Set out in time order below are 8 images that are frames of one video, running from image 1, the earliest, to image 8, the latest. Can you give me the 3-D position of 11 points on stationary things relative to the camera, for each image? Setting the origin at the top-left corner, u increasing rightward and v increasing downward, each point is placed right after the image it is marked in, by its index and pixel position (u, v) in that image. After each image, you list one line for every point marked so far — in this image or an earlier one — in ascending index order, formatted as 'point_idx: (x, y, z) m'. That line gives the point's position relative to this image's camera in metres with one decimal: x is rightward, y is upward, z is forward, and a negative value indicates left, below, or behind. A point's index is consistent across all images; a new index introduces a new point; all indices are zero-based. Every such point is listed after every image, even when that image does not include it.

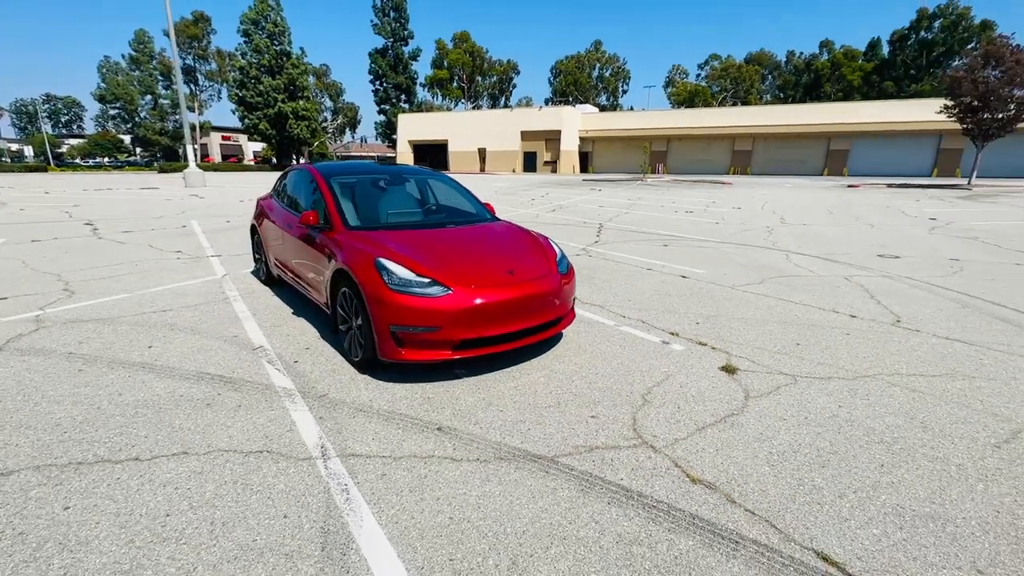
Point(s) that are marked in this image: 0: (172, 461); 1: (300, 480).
0: (-1.9, -1.0, +2.7) m
1: (-1.1, -1.0, +2.6) m
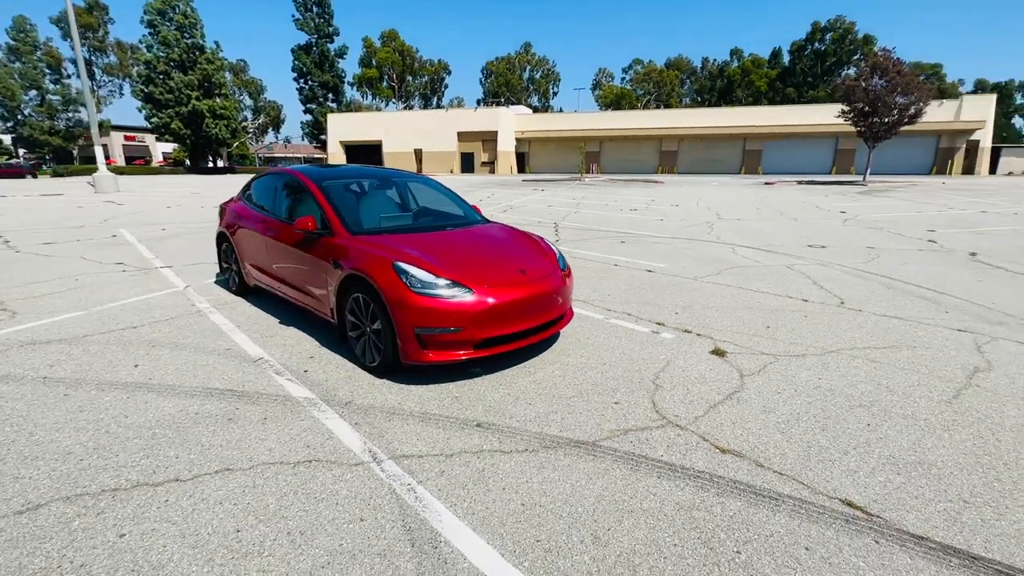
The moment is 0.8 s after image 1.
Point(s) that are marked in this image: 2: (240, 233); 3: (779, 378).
0: (-1.6, -1.1, +2.6) m
1: (-0.8, -1.1, +2.6) m
2: (-3.3, +0.7, +5.7) m
3: (+2.3, -0.8, +3.9) m
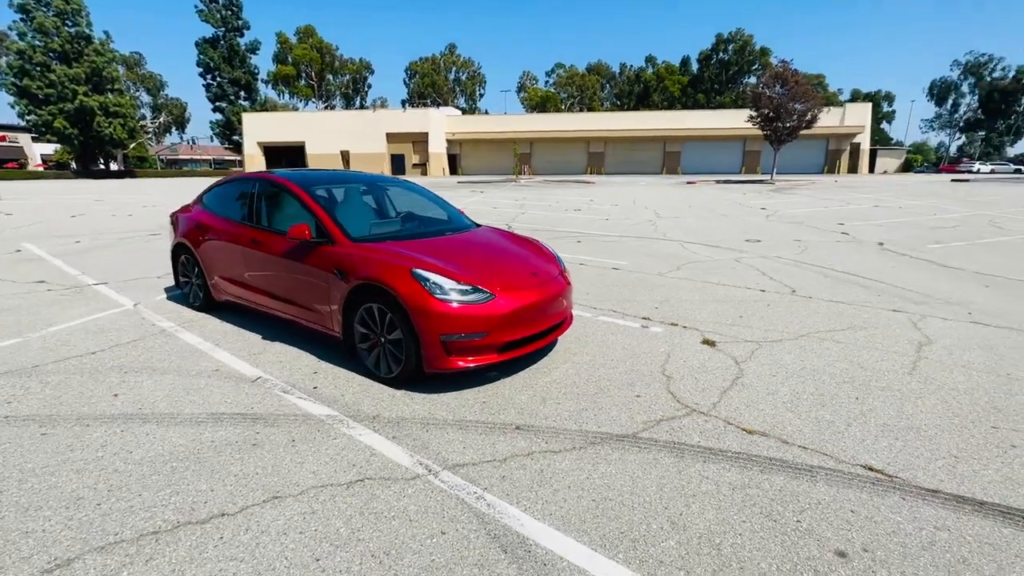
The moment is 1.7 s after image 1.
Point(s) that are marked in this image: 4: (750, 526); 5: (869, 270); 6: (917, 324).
0: (-1.2, -1.1, +2.4) m
1: (-0.4, -1.1, +2.5) m
2: (-3.5, +0.5, +5.3) m
3: (+2.4, -0.7, +4.3) m
4: (+1.2, -1.2, +2.4) m
5: (+6.3, +0.3, +8.3) m
6: (+4.7, -0.4, +5.5) m
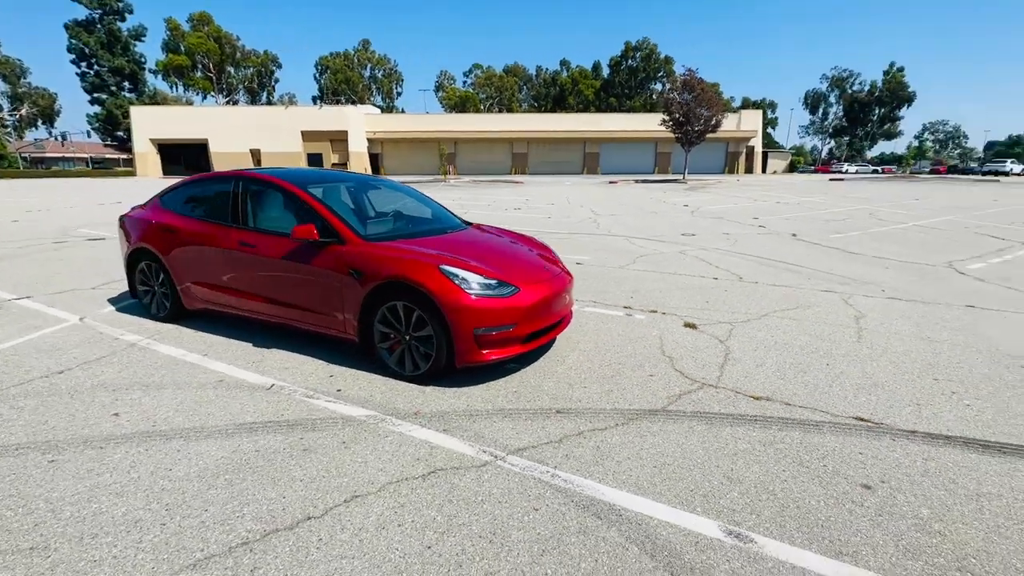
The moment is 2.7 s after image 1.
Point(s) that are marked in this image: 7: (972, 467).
0: (-0.8, -1.1, +2.4) m
1: (0.0, -1.1, +2.6) m
2: (-3.5, +0.4, +4.9) m
3: (+2.5, -0.5, +4.9) m
4: (+1.6, -1.1, +2.7) m
5: (+5.6, +0.6, +9.4) m
6: (+4.6, -0.2, +6.4) m
7: (+2.8, -1.1, +2.8) m
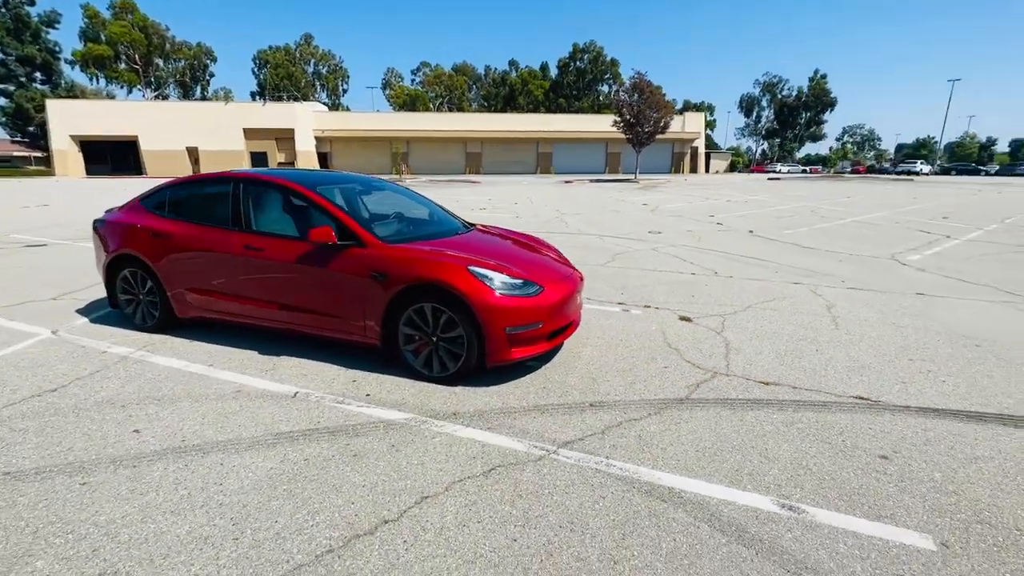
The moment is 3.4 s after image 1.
0: (-0.4, -1.1, +2.5) m
1: (+0.3, -1.1, +2.7) m
2: (-3.4, +0.4, +4.6) m
3: (+2.5, -0.5, +5.2) m
4: (+2.0, -1.0, +3.0) m
5: (+5.2, +0.8, +10.1) m
6: (+4.5, -0.1, +6.9) m
7: (+3.1, -1.0, +3.2) m
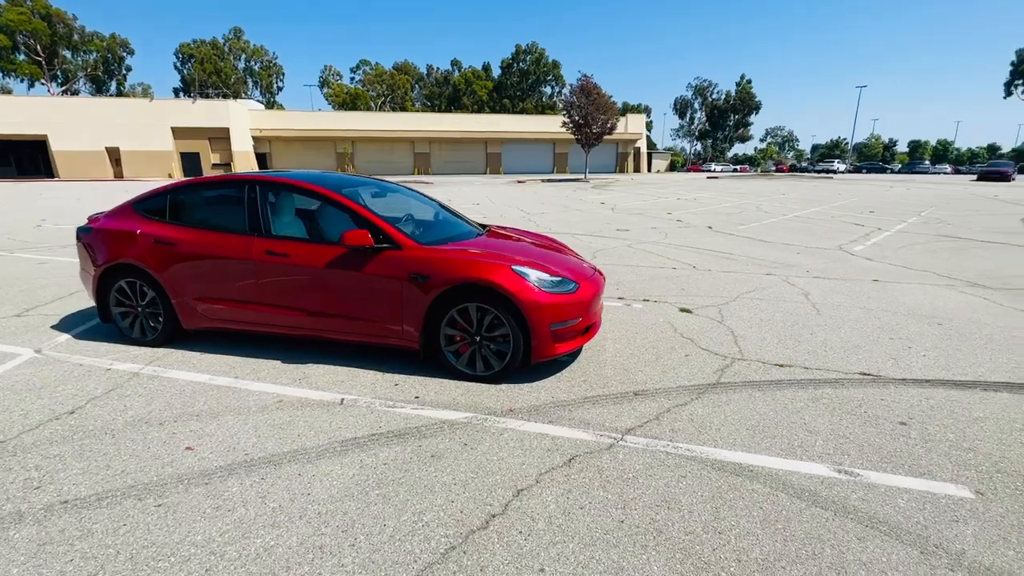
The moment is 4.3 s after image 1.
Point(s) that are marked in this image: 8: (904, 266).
0: (+0.1, -1.1, +2.5) m
1: (+0.8, -1.0, +2.9) m
2: (-3.2, +0.3, +4.3) m
3: (+2.7, -0.4, +5.6) m
4: (+2.4, -0.9, +3.4) m
5: (+4.8, +0.9, +10.7) m
6: (+4.4, +0.1, +7.5) m
7: (+3.5, -0.9, +3.7) m
8: (+7.5, +0.4, +9.0) m
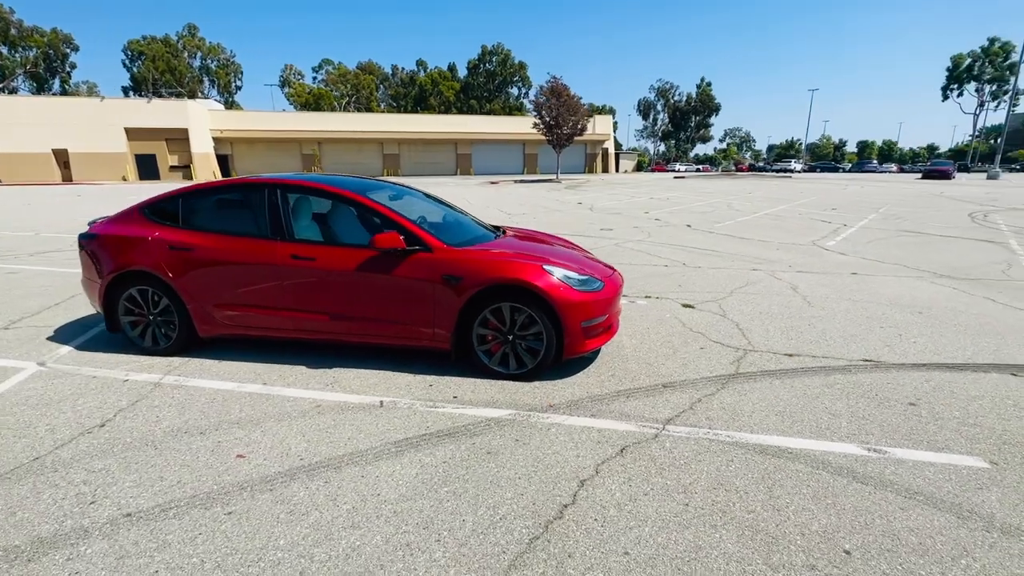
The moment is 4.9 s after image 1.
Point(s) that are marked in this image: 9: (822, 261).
0: (+0.5, -1.1, +2.6) m
1: (+1.1, -1.0, +3.1) m
2: (-2.9, +0.2, +4.2) m
3: (+2.9, -0.3, +5.9) m
4: (+2.7, -0.9, +3.6) m
5: (+4.6, +1.0, +11.1) m
6: (+4.4, +0.2, +7.9) m
7: (+3.8, -0.8, +4.0) m
8: (+7.4, +0.6, +9.5) m
9: (+6.1, +0.5, +9.3) m
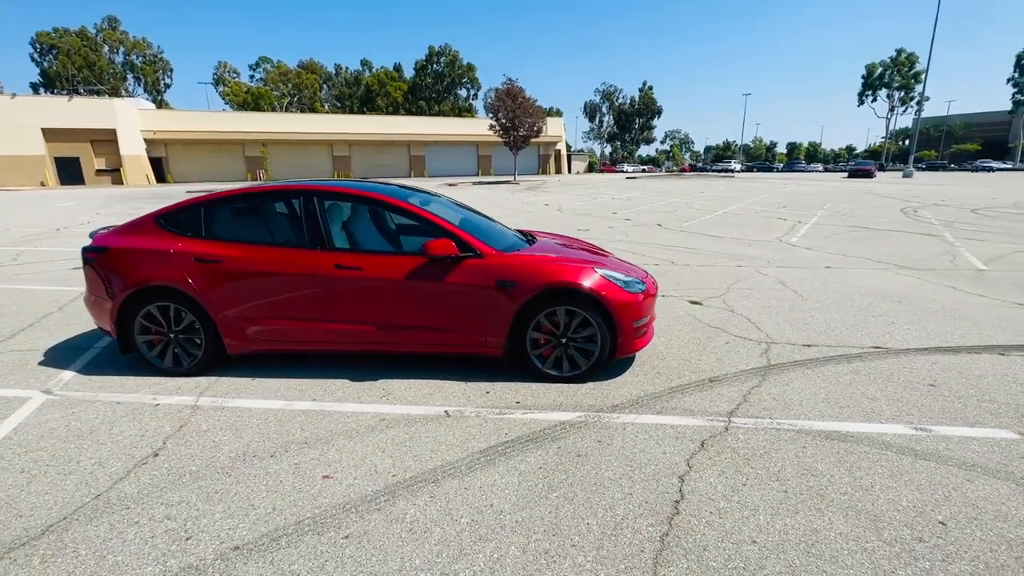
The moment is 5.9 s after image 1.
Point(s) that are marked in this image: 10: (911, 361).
0: (+1.1, -1.1, +2.7) m
1: (+1.7, -1.0, +3.2) m
2: (-2.5, +0.1, +3.9) m
3: (+3.1, -0.3, +6.2) m
4: (+3.2, -0.8, +3.9) m
5: (+4.2, +1.1, +11.6) m
6: (+4.4, +0.3, +8.4) m
7: (+4.2, -0.7, +4.4) m
8: (+7.2, +0.8, +10.3) m
9: (+5.9, +0.7, +9.9) m
10: (+3.8, -0.7, +4.4) m
